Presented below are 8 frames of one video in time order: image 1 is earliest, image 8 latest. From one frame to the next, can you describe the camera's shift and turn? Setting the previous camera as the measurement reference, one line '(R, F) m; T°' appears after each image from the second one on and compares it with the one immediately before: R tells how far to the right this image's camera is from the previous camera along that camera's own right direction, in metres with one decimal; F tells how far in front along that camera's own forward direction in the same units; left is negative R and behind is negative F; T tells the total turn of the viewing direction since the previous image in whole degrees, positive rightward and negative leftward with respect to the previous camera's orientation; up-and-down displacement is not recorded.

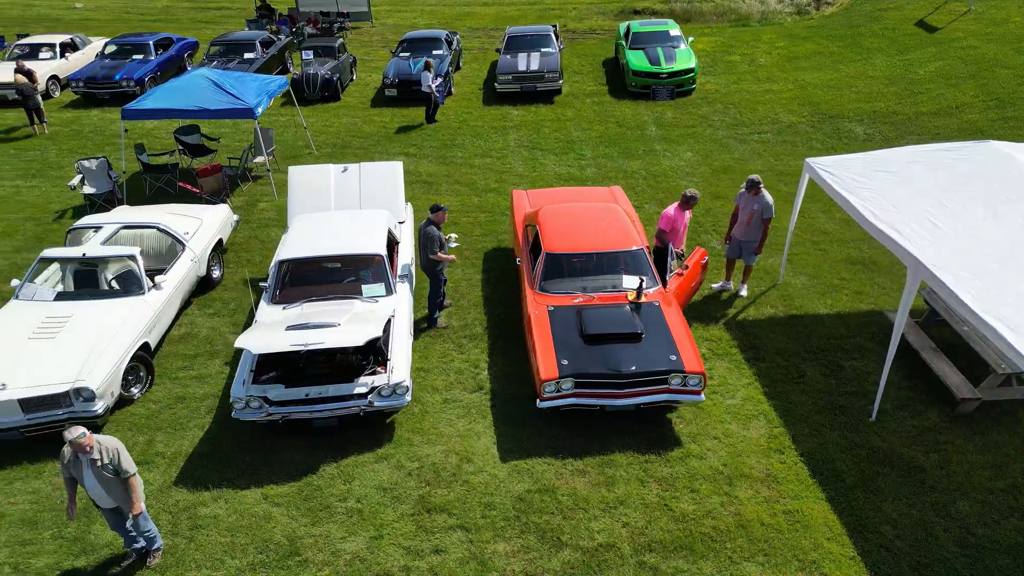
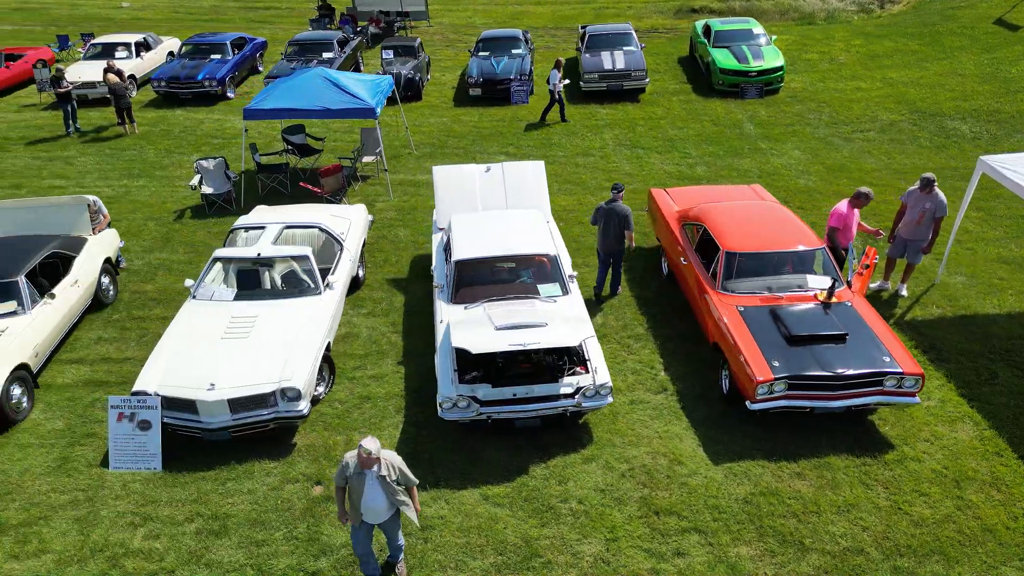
(-2.1, +0.1) m; -1°
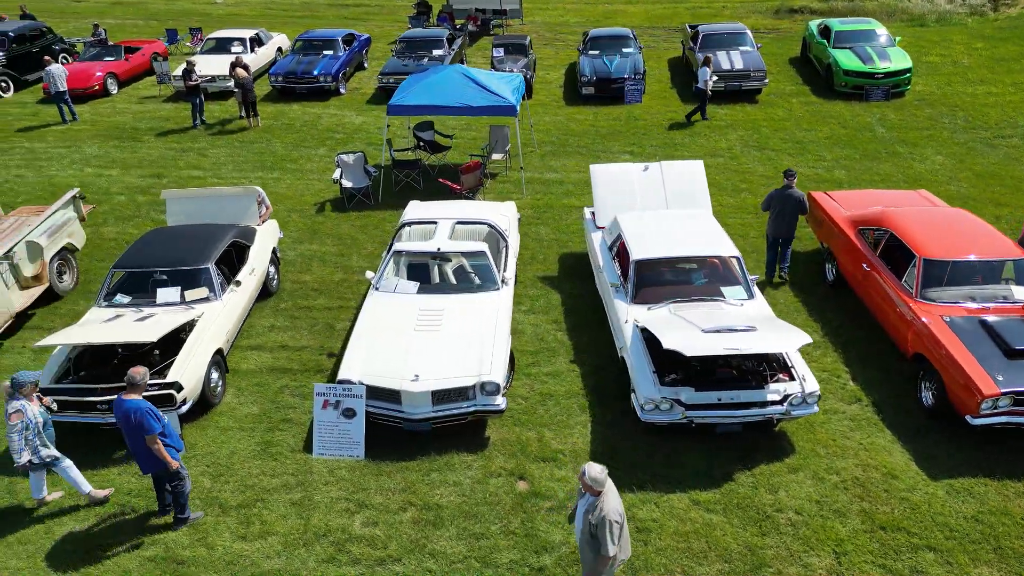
(-1.6, 0.0) m; -4°
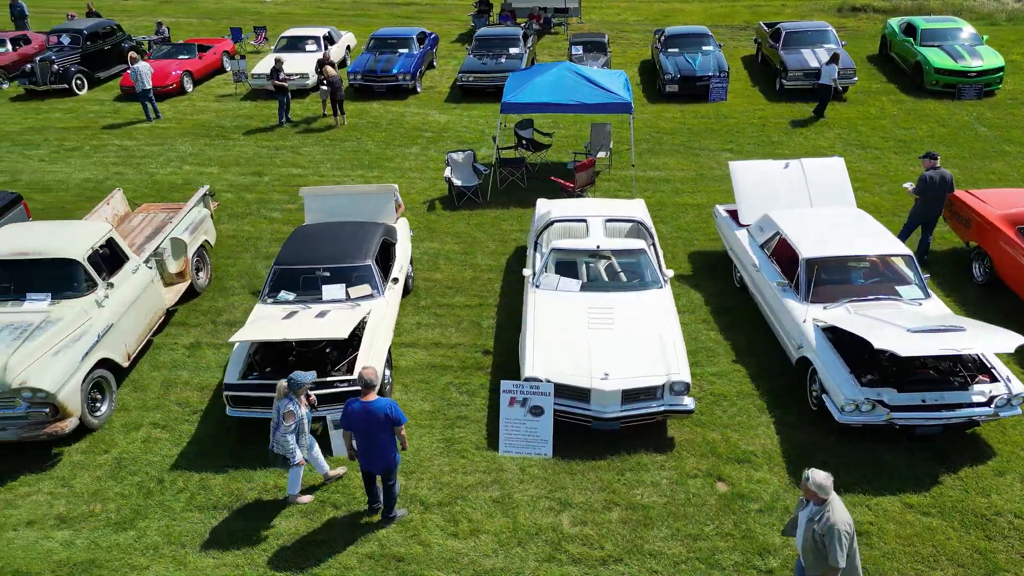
(-1.9, +0.1) m; -1°
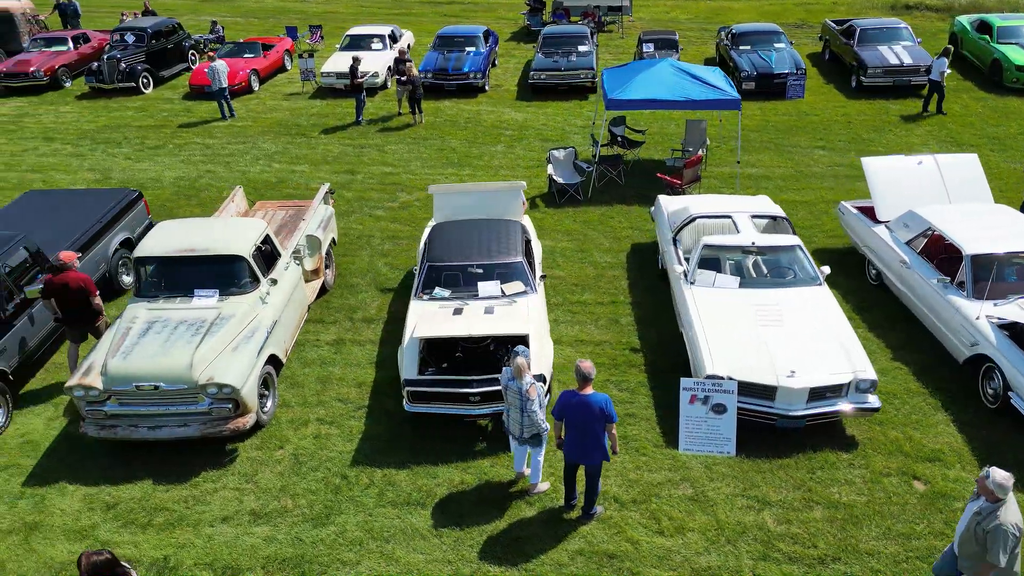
(-1.8, 0.0) m; -1°
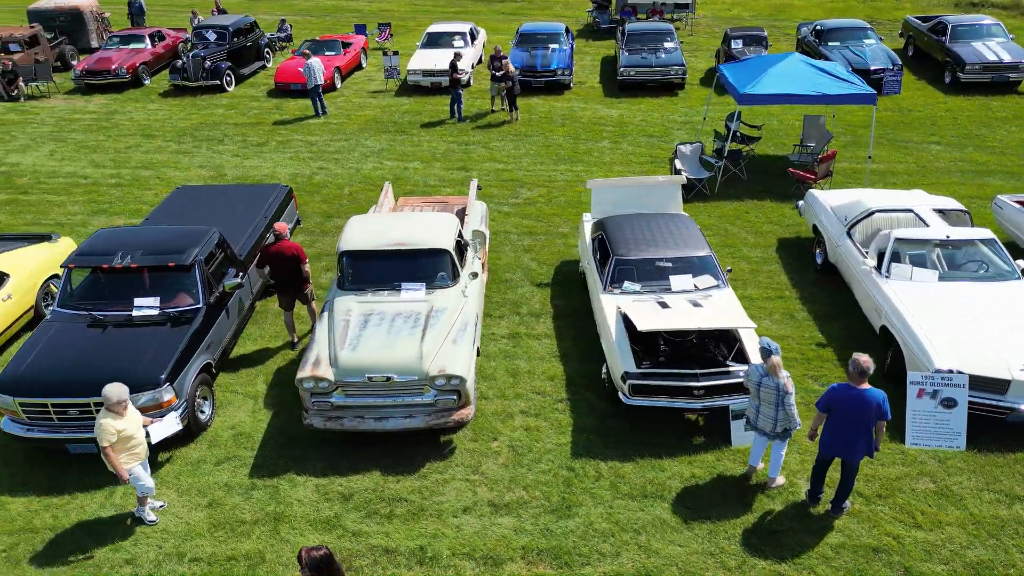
(-2.2, 0.0) m; -1°
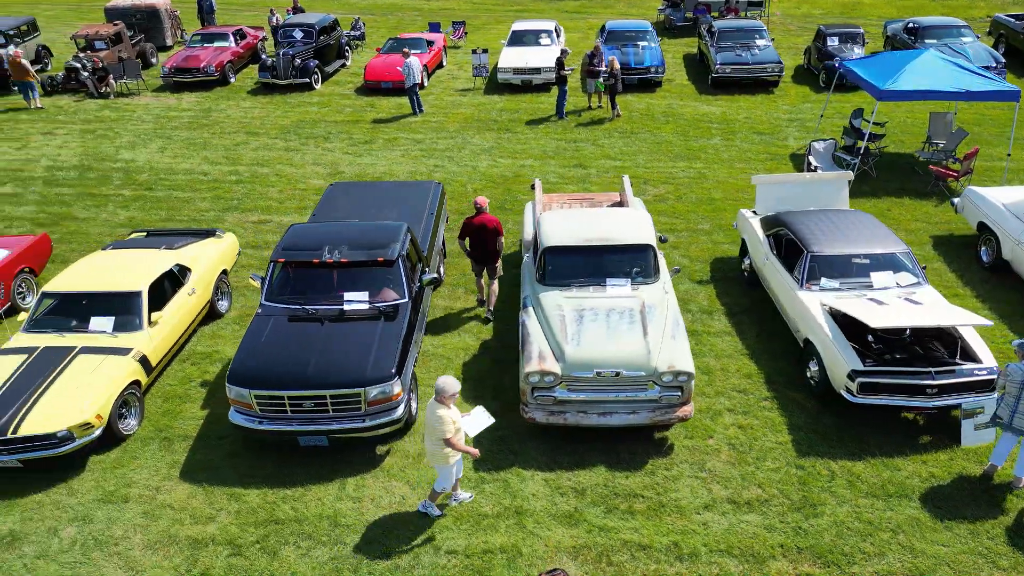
(-2.2, 0.0) m; -1°
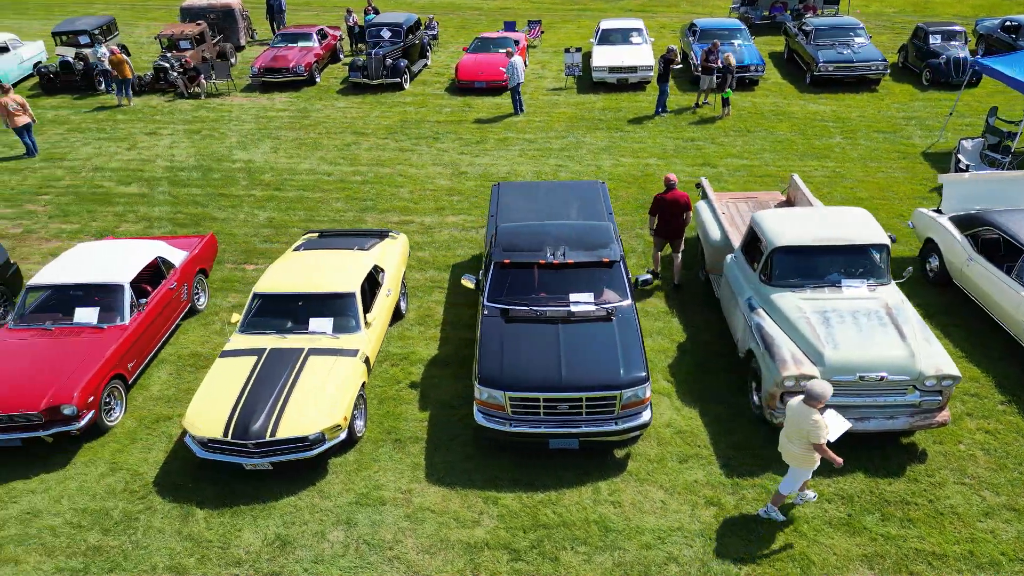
(-2.5, +0.1) m; -1°
